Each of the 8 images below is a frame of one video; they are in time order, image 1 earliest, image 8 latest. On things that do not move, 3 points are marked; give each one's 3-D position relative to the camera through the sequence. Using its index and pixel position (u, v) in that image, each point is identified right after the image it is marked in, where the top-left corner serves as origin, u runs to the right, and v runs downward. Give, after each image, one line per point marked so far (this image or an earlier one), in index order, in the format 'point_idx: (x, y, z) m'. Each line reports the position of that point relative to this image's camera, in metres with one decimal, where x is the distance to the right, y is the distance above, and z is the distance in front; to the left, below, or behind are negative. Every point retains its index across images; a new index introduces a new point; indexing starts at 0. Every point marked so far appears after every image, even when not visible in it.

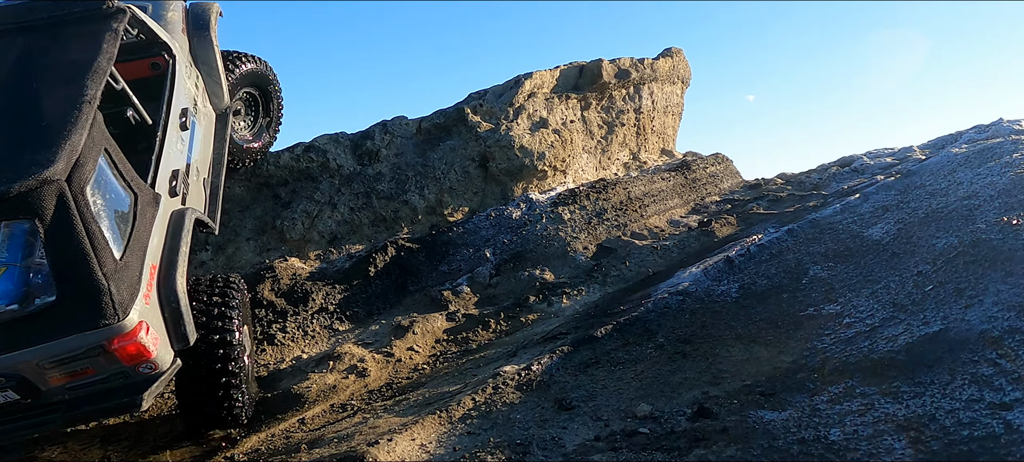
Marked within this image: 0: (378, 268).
0: (-1.2, -0.3, +6.1) m
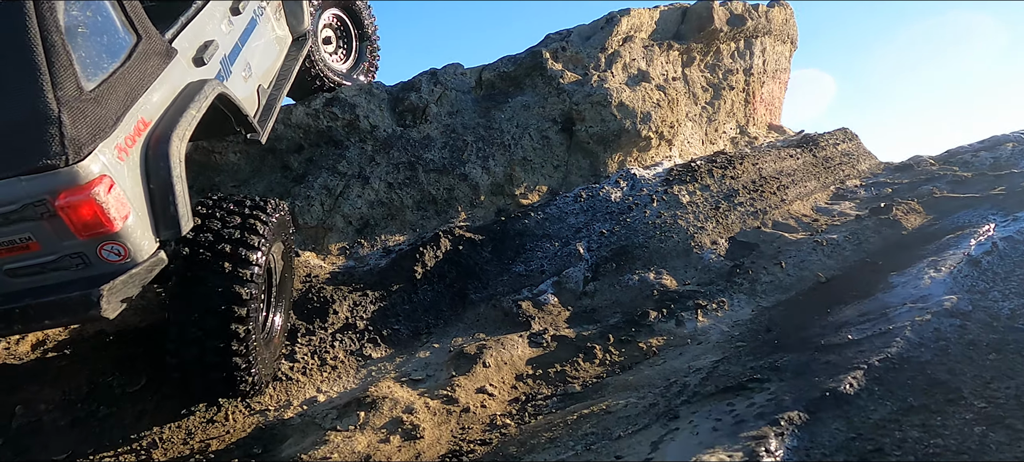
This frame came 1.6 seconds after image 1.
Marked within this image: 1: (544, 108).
0: (-0.5, -0.2, +4.3) m
1: (+0.2, +0.9, +5.0) m
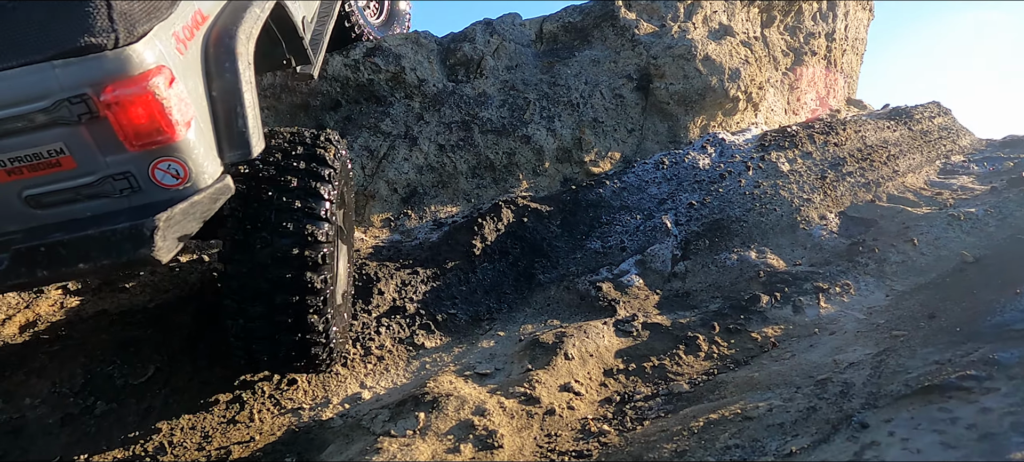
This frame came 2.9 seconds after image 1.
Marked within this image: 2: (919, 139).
0: (-0.1, -0.1, +3.6) m
1: (+0.6, +1.0, +4.4) m
2: (+3.1, +0.7, +5.4) m
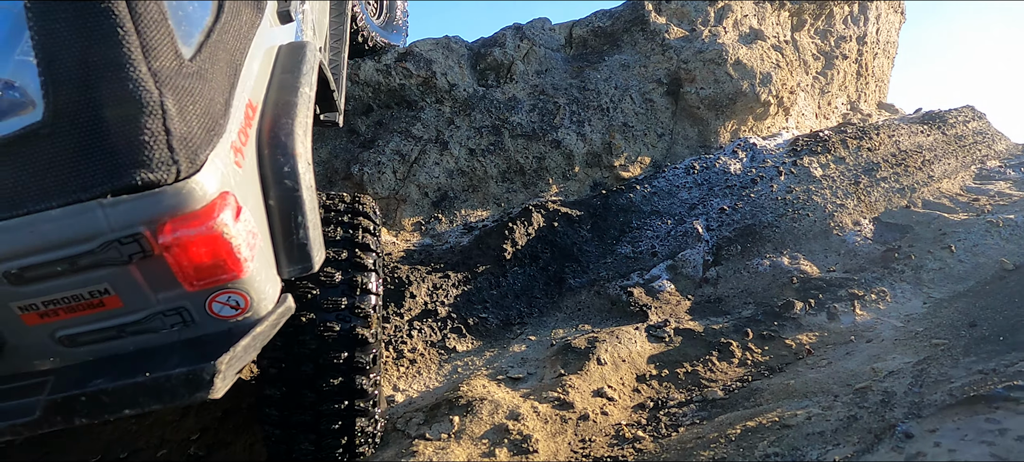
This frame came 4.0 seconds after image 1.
0: (0.0, -0.1, +3.6) m
1: (+0.8, +1.0, +4.3) m
2: (+3.4, +0.7, +5.3) m
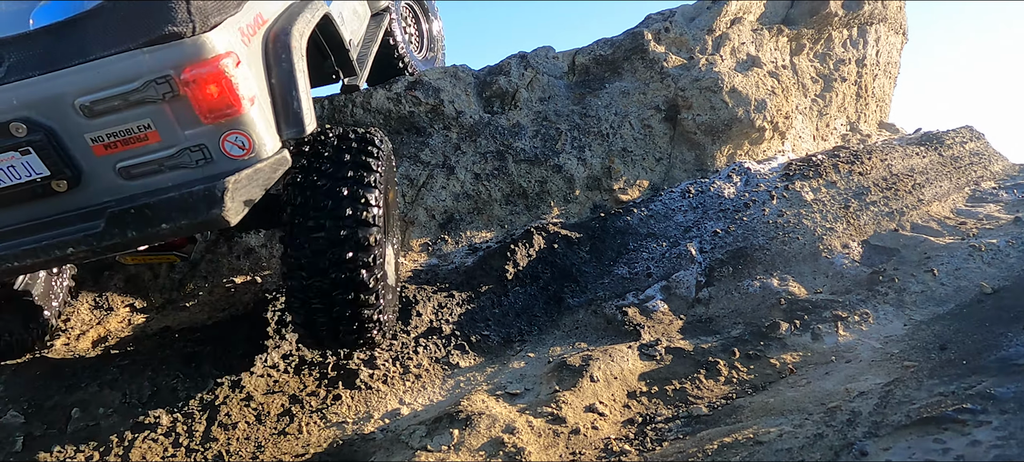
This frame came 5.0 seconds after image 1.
0: (0.0, -0.2, +3.8) m
1: (+0.9, +0.9, +4.5) m
2: (+3.4, +0.5, +5.5) m
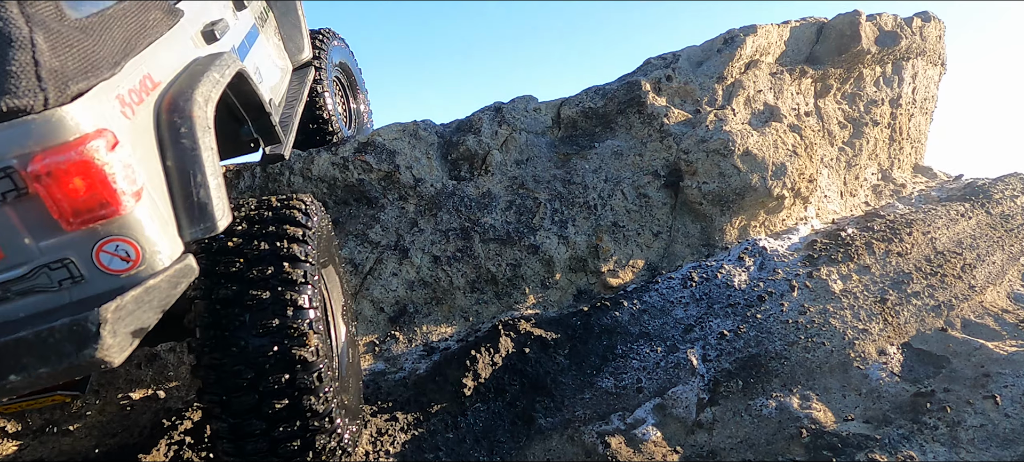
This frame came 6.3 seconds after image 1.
0: (-0.1, -0.7, +3.2) m
1: (+0.7, +0.4, +3.8) m
2: (+3.3, 0.0, +4.7) m
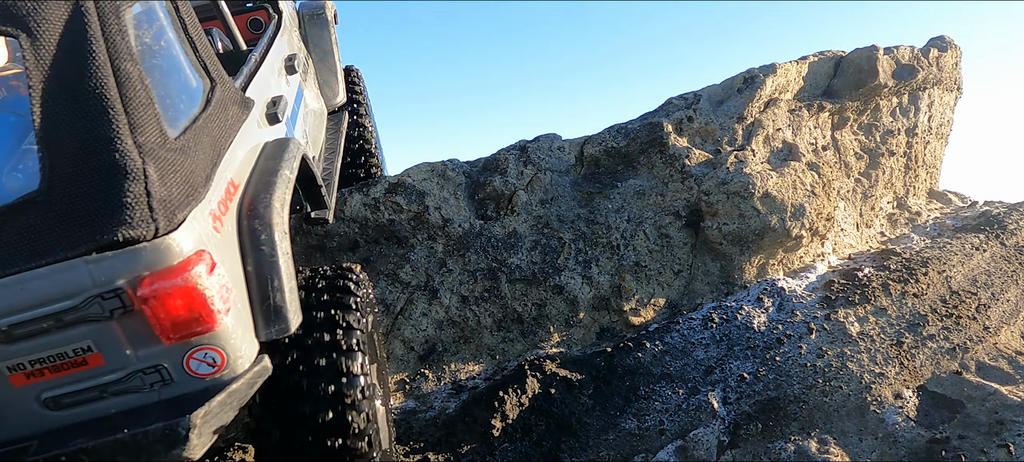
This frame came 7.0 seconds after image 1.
0: (0.0, -0.9, +3.3) m
1: (+0.8, +0.2, +3.9) m
2: (+3.4, -0.2, +4.8) m
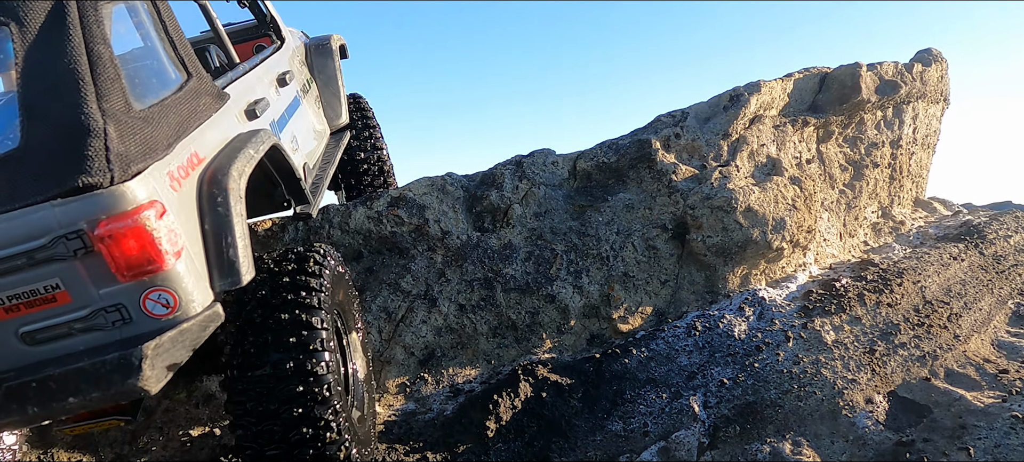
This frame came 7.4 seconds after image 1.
0: (0.0, -1.0, +3.5) m
1: (+0.8, +0.1, +4.1) m
2: (+3.4, -0.3, +5.0) m
